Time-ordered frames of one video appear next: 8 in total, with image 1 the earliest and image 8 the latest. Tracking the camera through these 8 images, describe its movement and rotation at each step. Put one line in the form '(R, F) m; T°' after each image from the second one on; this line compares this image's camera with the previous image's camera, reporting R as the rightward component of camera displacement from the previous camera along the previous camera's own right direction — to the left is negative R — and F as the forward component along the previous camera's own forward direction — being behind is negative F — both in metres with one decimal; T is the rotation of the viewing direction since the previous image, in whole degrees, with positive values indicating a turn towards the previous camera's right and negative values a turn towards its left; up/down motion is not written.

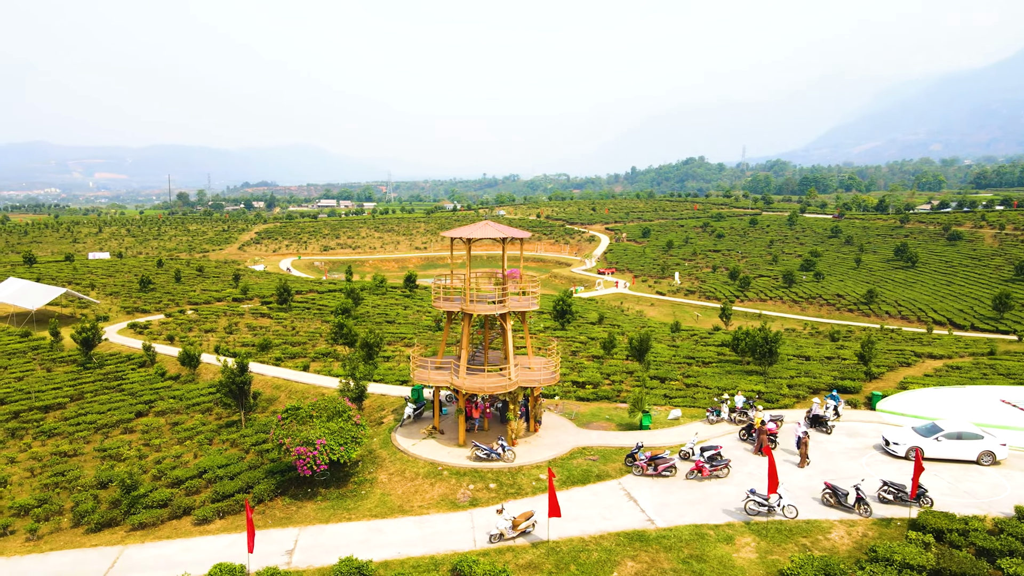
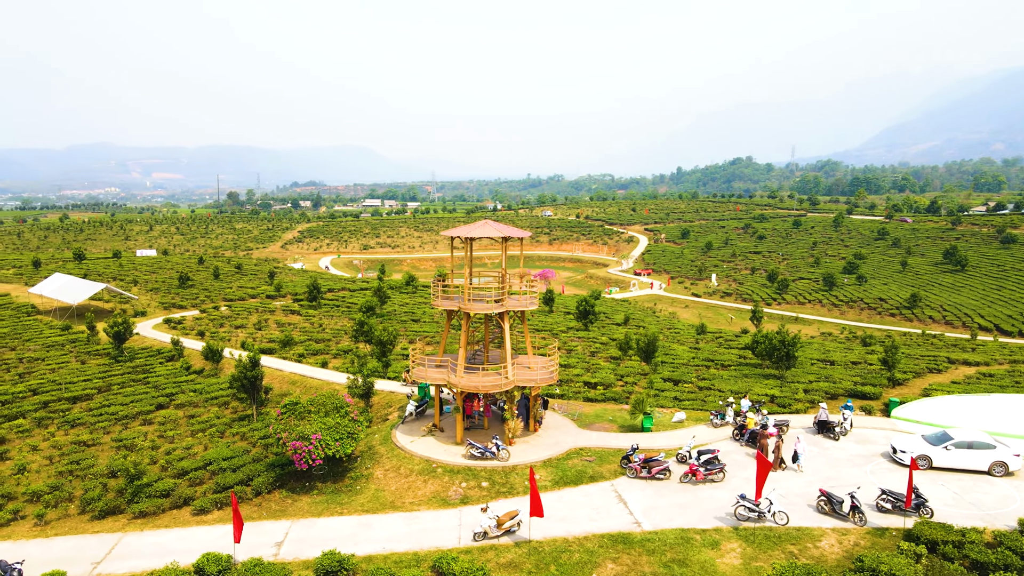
(+1.1, 0.0) m; -3°
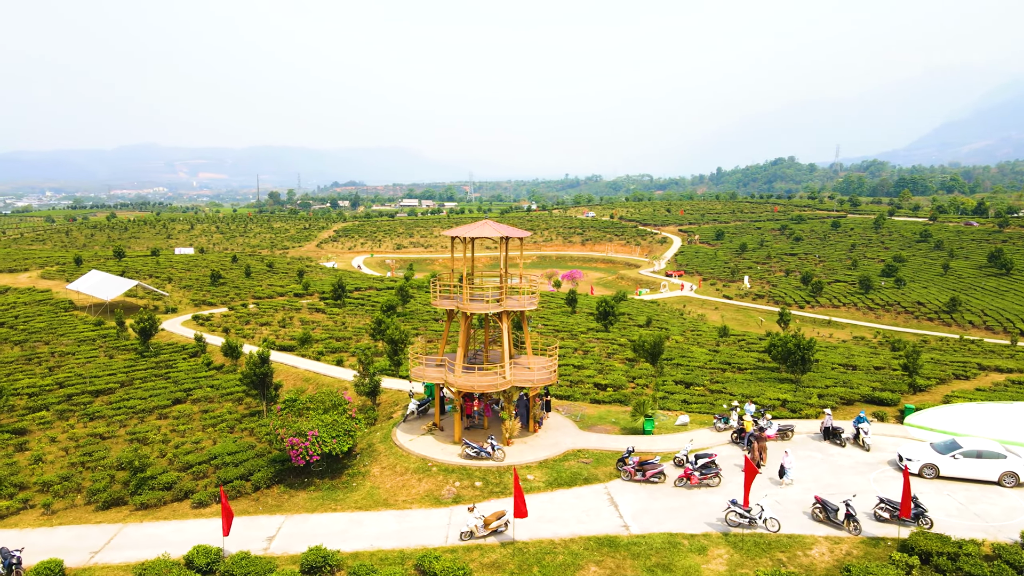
(+1.0, 0.0) m; -3°
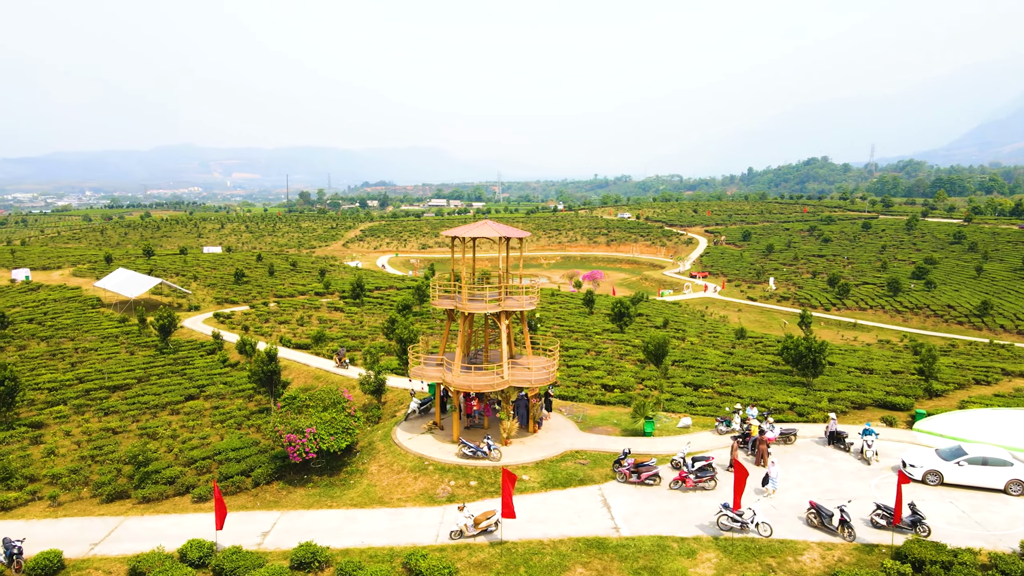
(+0.7, 0.0) m; -2°
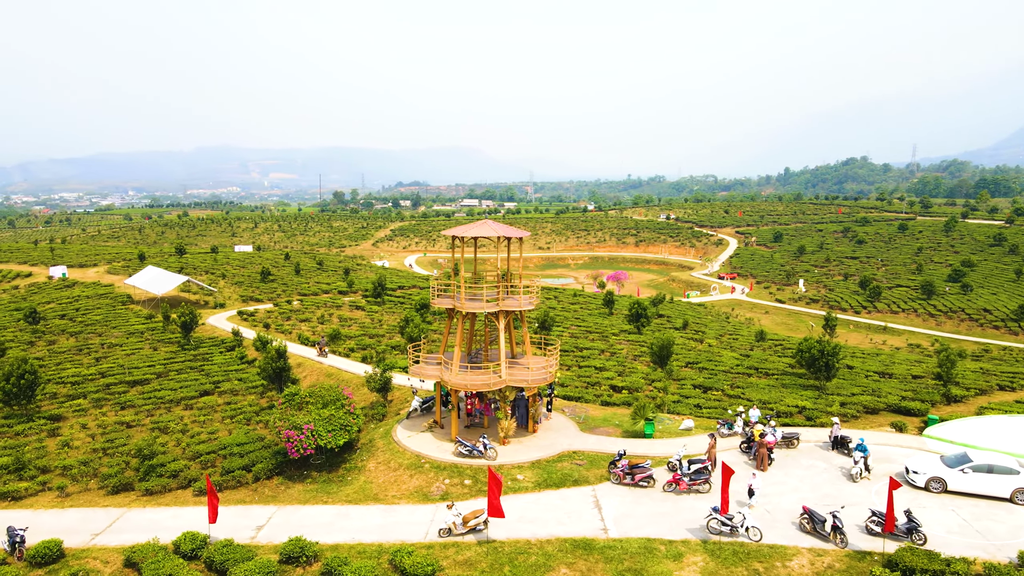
(+0.9, 0.0) m; -2°
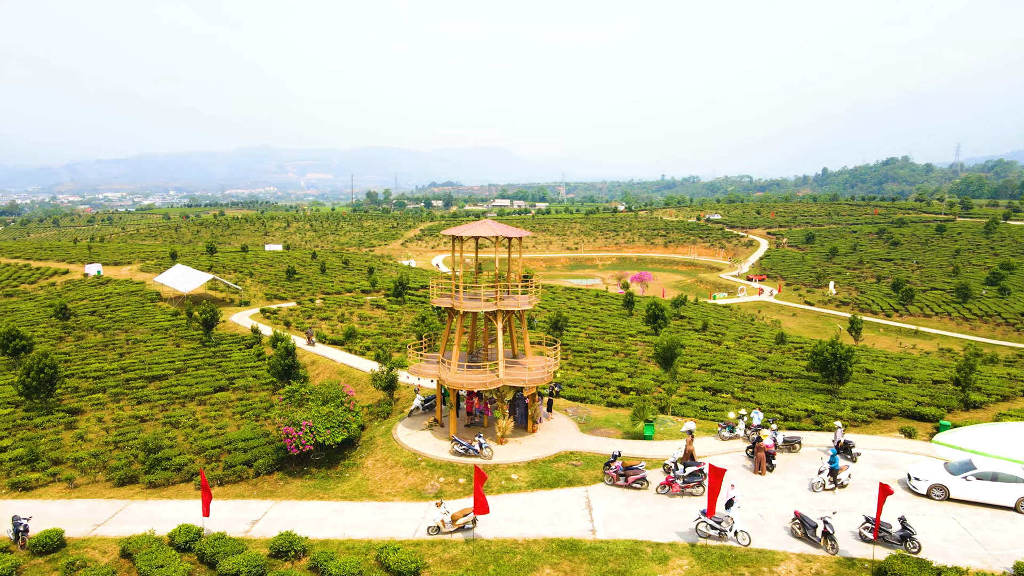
(+0.9, 0.0) m; -2°
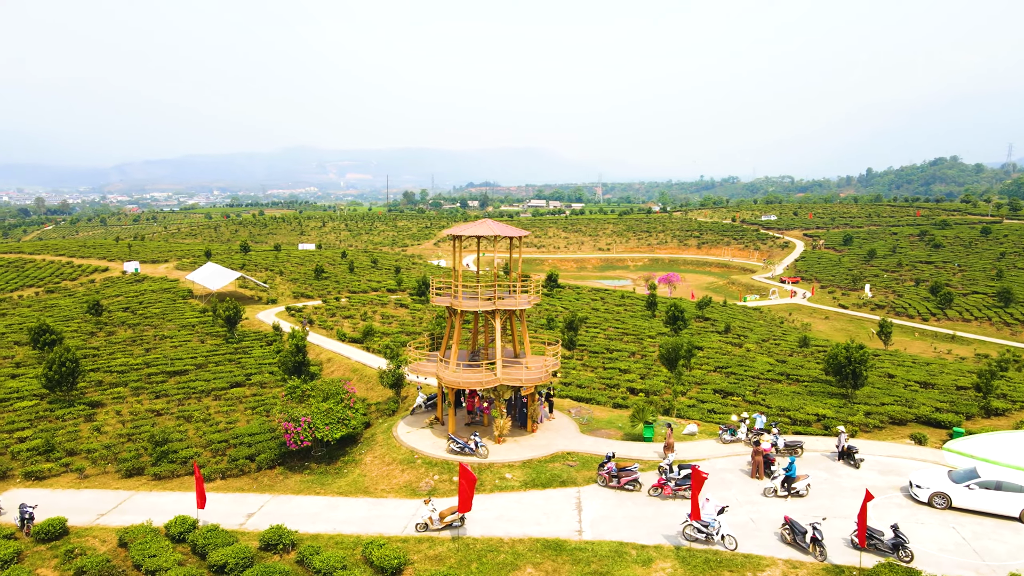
(+1.0, 0.0) m; -3°
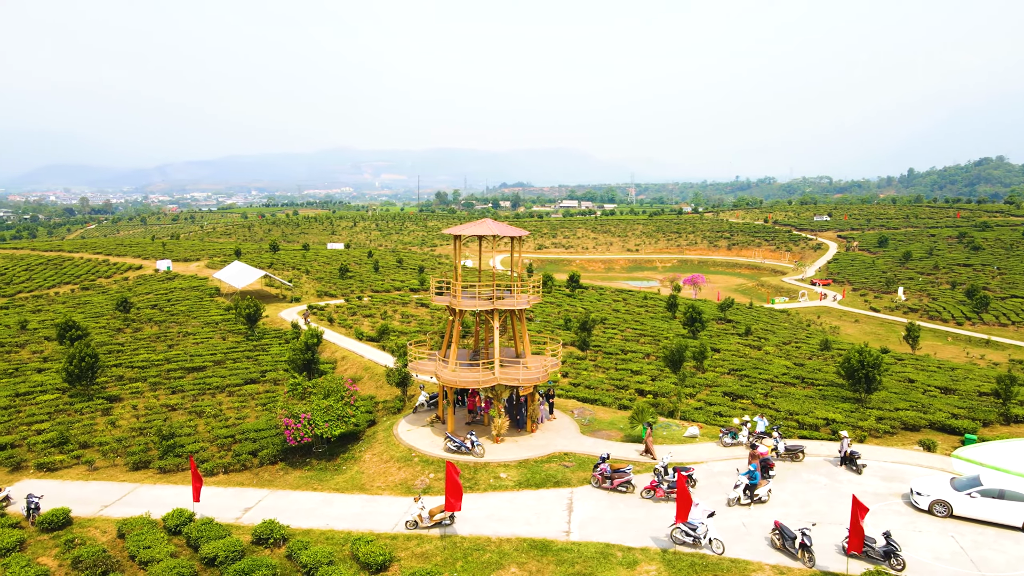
(+0.9, 0.0) m; -2°
